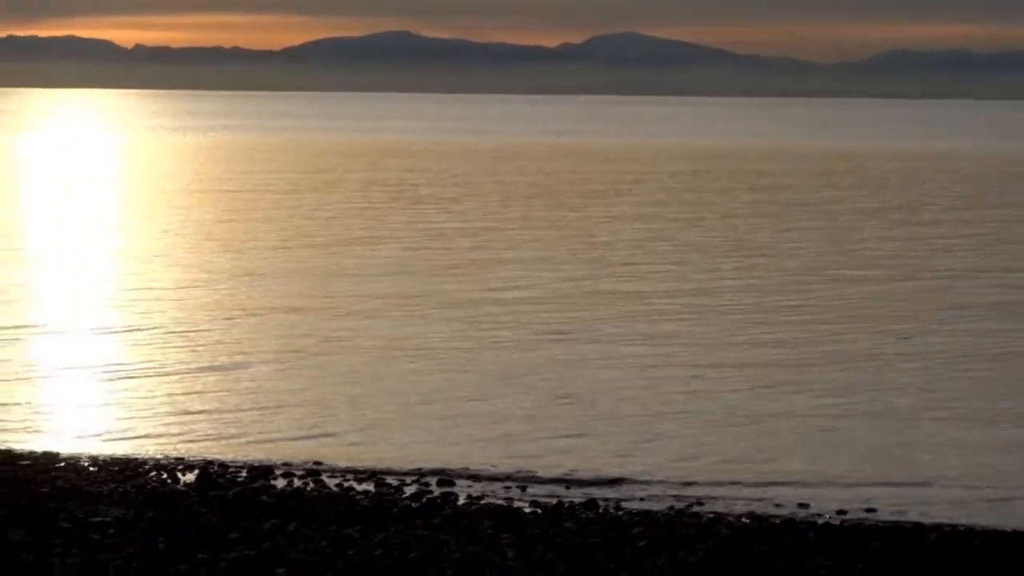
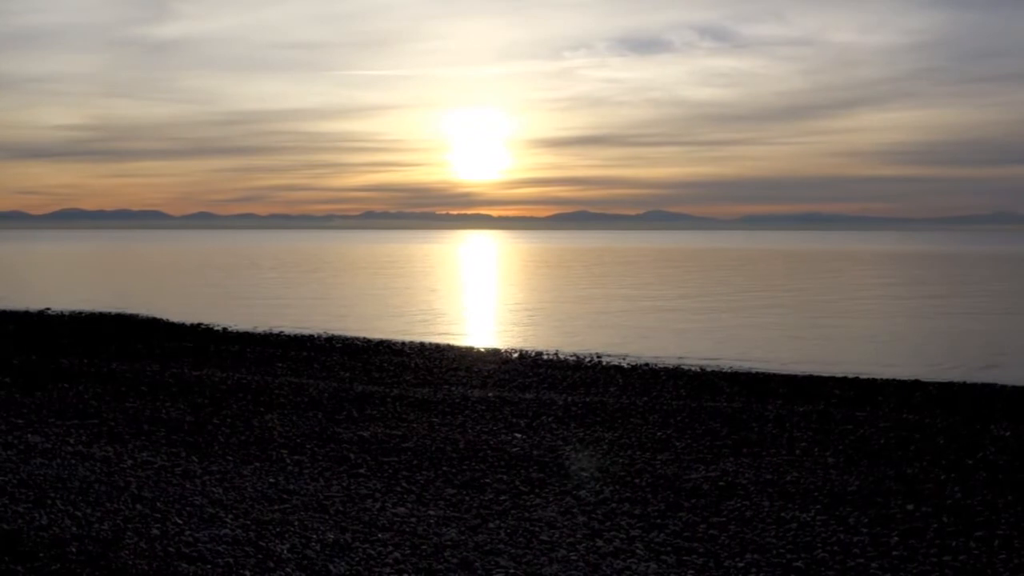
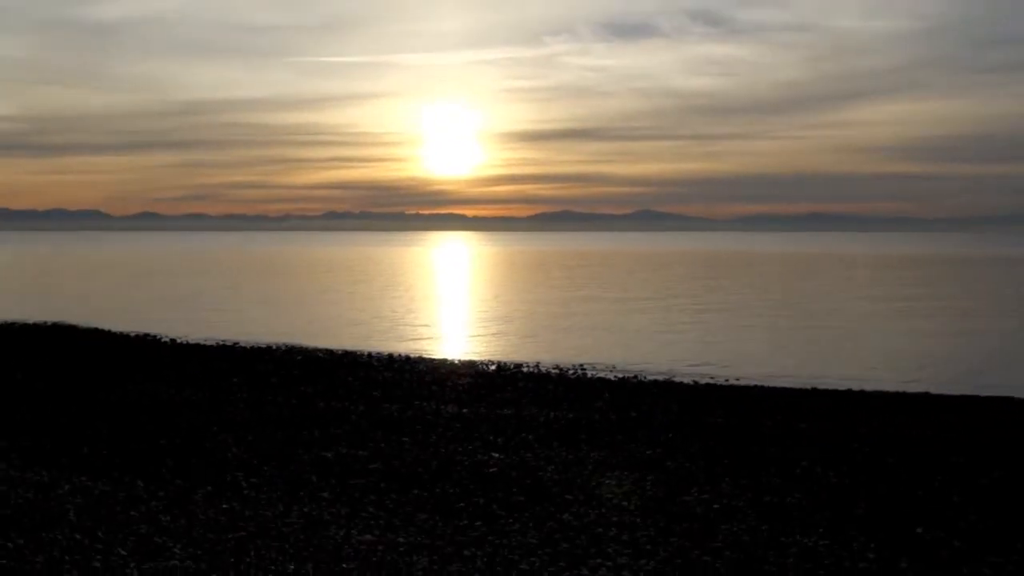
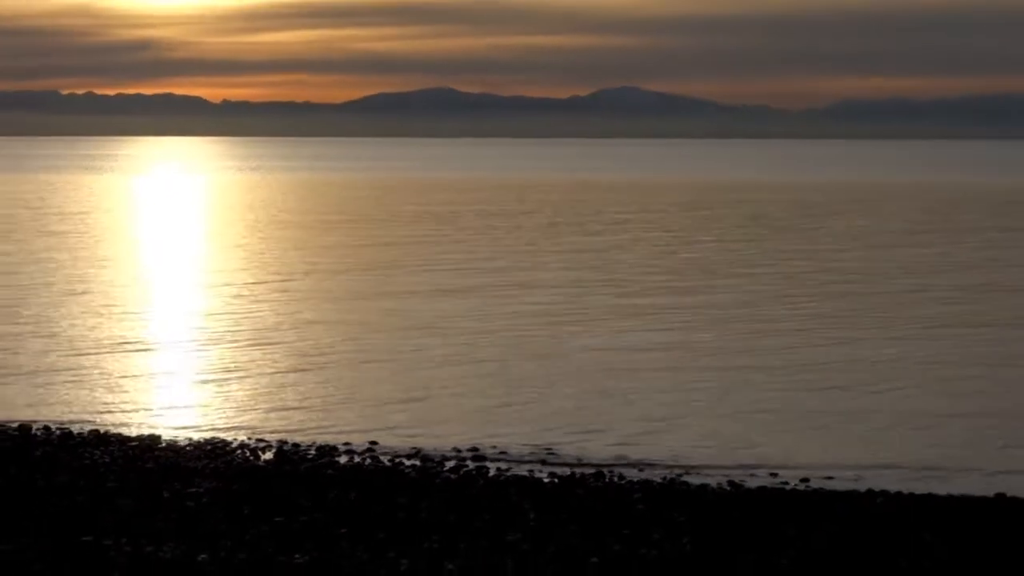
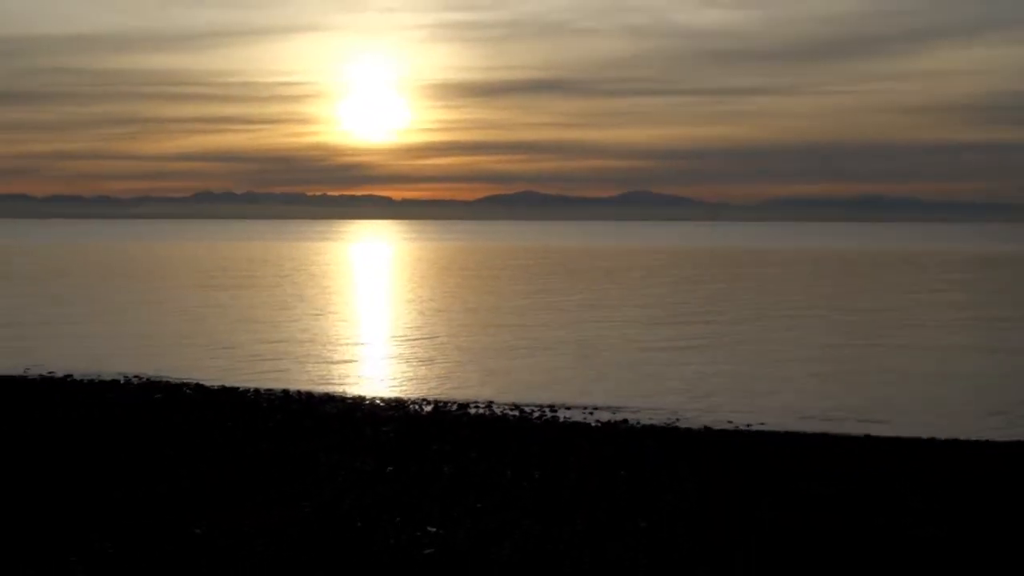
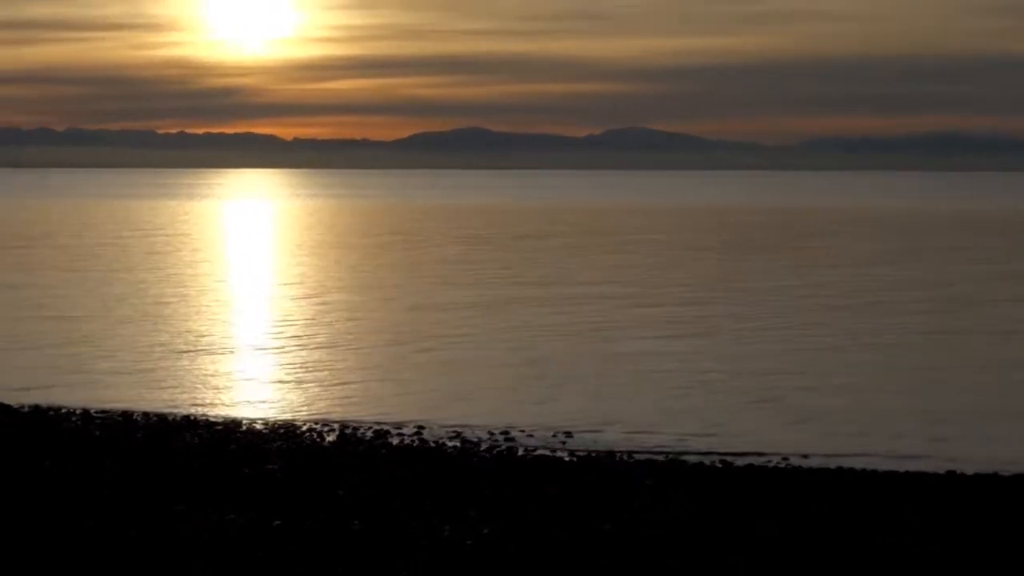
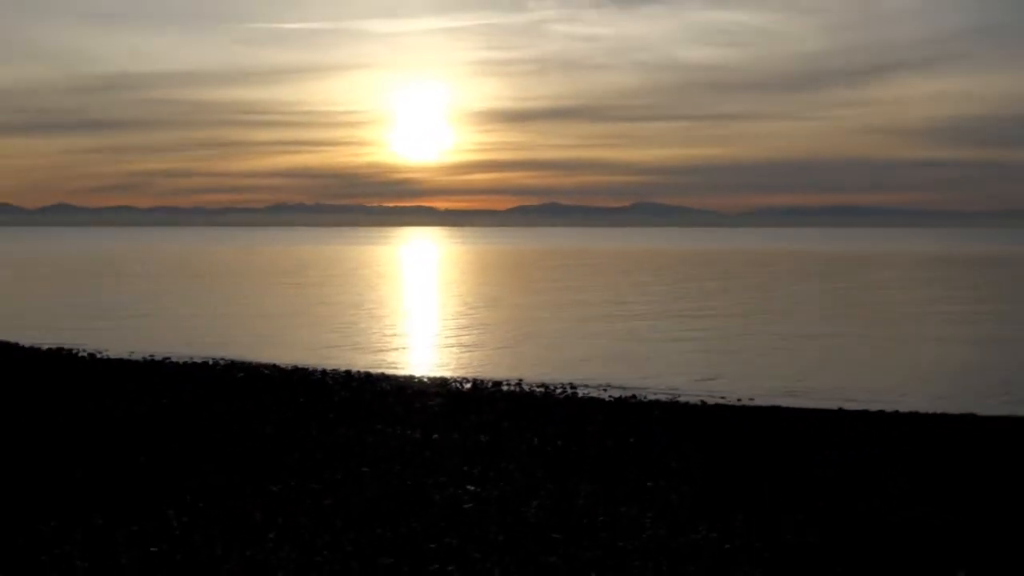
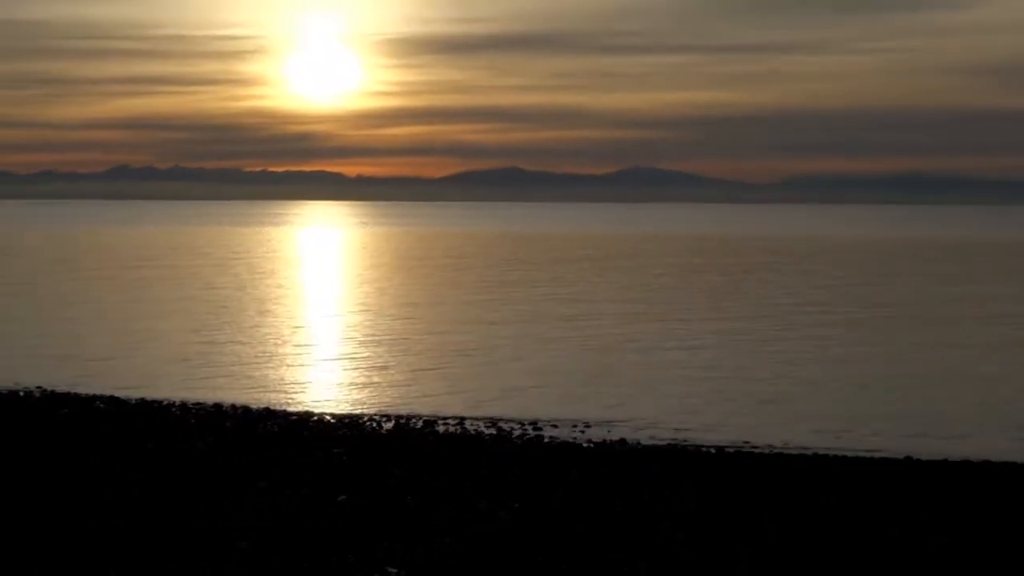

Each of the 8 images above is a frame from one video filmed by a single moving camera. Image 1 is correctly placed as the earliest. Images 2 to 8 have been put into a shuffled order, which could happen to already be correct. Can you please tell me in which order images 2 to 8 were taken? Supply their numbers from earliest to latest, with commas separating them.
4, 6, 8, 5, 7, 3, 2
